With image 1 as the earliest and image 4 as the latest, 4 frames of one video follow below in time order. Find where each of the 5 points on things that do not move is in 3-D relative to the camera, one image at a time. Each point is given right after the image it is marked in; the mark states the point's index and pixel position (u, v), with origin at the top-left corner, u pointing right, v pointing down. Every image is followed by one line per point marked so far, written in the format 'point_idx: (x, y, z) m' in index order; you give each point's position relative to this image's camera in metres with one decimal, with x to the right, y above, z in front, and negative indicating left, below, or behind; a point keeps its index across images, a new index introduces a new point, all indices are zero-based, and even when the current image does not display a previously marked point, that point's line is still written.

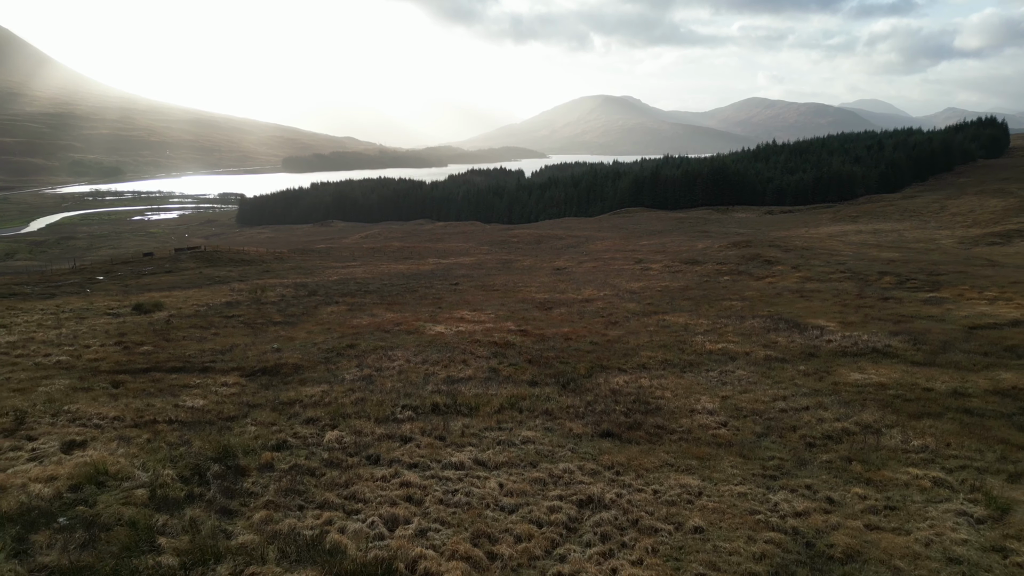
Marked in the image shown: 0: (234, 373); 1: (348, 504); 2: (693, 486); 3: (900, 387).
0: (-6.2, -1.9, +15.2) m
1: (-2.2, -2.7, +8.4) m
2: (+2.5, -2.7, +9.3) m
3: (+8.1, -2.0, +13.9) m
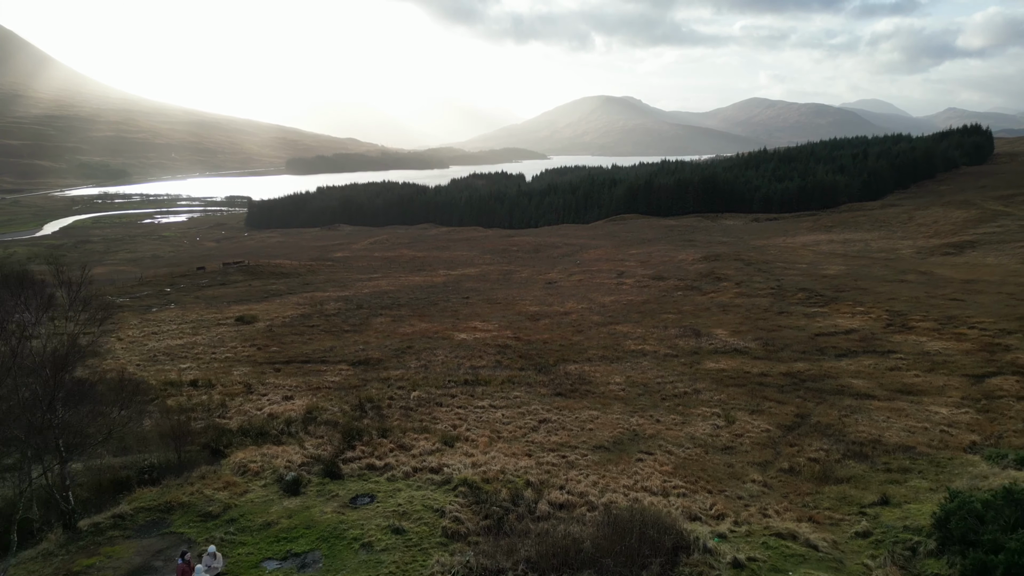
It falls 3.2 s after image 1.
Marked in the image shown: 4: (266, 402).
0: (-6.3, -2.8, +25.3) m
1: (-2.4, -3.6, +18.5) m
2: (+2.4, -3.7, +19.4) m
3: (+8.0, -2.9, +24.0) m
4: (-7.3, -3.4, +19.8) m
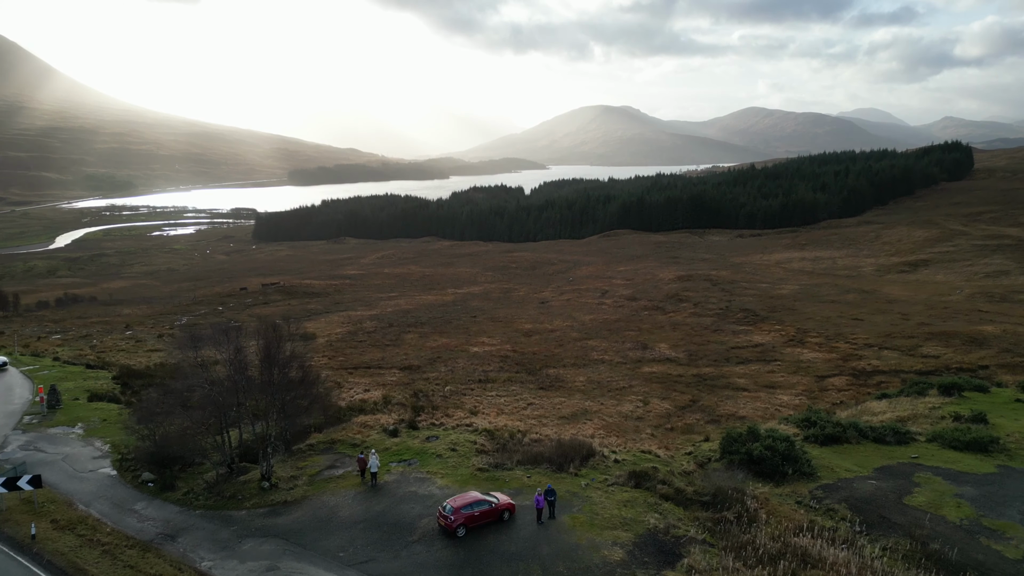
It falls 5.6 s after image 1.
0: (-6.4, -4.4, +36.6) m
1: (-2.4, -5.1, +29.8) m
2: (+2.3, -5.2, +30.6) m
3: (+7.9, -4.5, +35.3) m
4: (-7.4, -4.9, +31.1) m
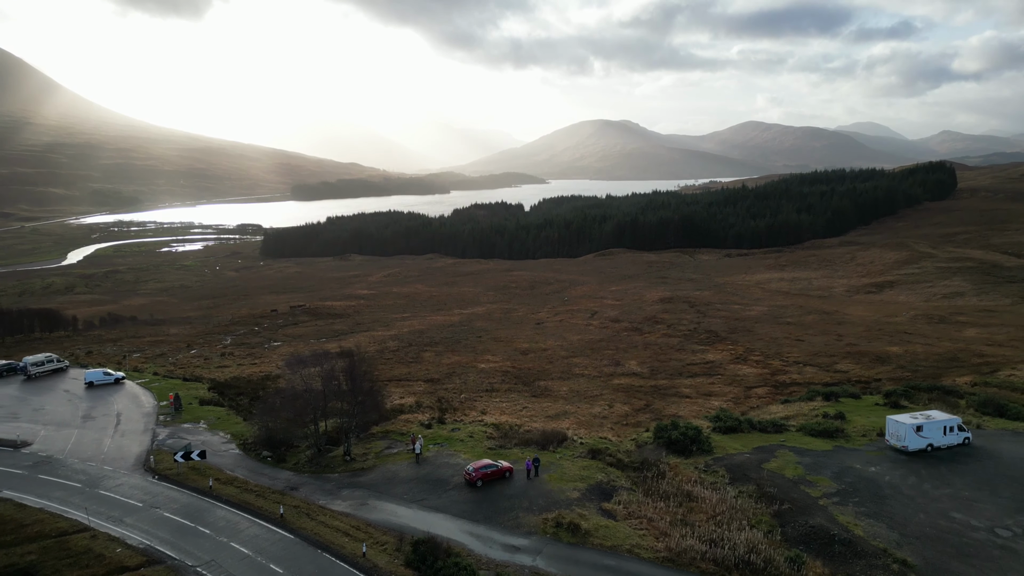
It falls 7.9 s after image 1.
0: (-6.4, -6.5, +46.9) m
1: (-2.5, -7.1, +40.1) m
2: (+2.3, -7.2, +41.0) m
3: (+7.9, -6.6, +45.6) m
4: (-7.4, -6.9, +41.4) m
